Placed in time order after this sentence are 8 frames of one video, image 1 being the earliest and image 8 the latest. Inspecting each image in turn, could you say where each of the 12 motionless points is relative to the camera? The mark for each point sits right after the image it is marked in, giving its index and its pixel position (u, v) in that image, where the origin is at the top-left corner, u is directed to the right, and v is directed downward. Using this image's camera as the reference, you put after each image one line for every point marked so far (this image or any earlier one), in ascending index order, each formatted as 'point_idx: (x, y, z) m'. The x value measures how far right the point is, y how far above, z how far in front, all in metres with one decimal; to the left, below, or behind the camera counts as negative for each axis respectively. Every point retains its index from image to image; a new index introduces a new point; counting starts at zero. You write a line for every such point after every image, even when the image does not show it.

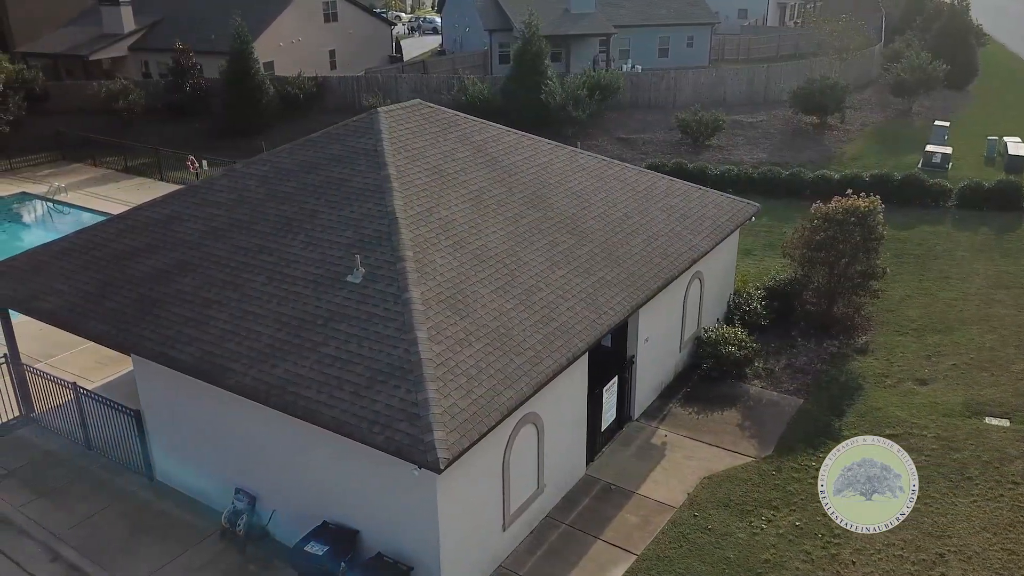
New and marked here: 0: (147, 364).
0: (-5.6, -1.2, +12.0) m
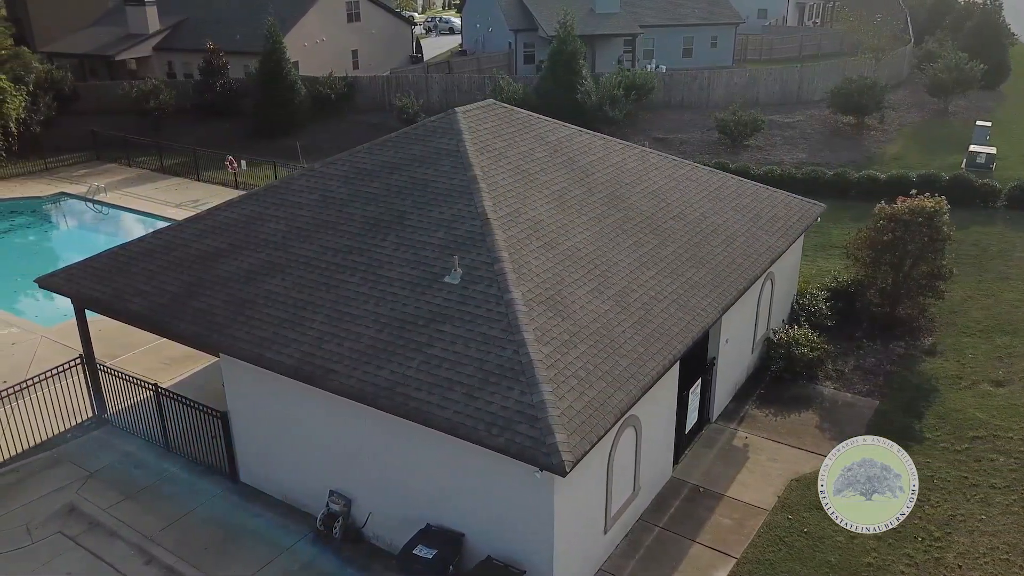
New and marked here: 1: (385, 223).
0: (-4.2, -1.2, +11.9) m
1: (-2.0, +1.0, +12.2) m
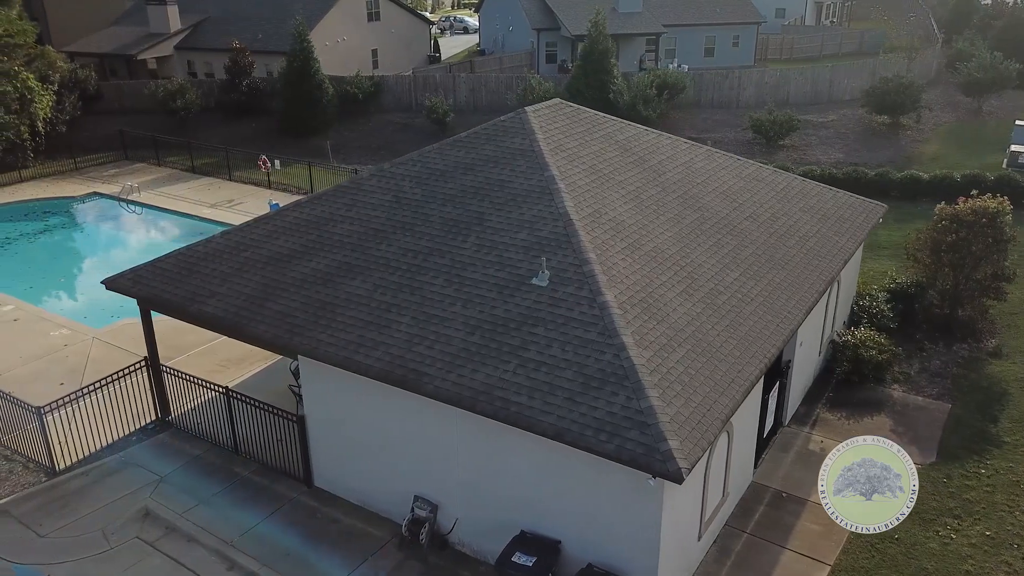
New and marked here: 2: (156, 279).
0: (-3.0, -1.2, +11.7) m
1: (-0.7, +1.0, +12.0) m
2: (-6.0, +0.2, +13.1) m
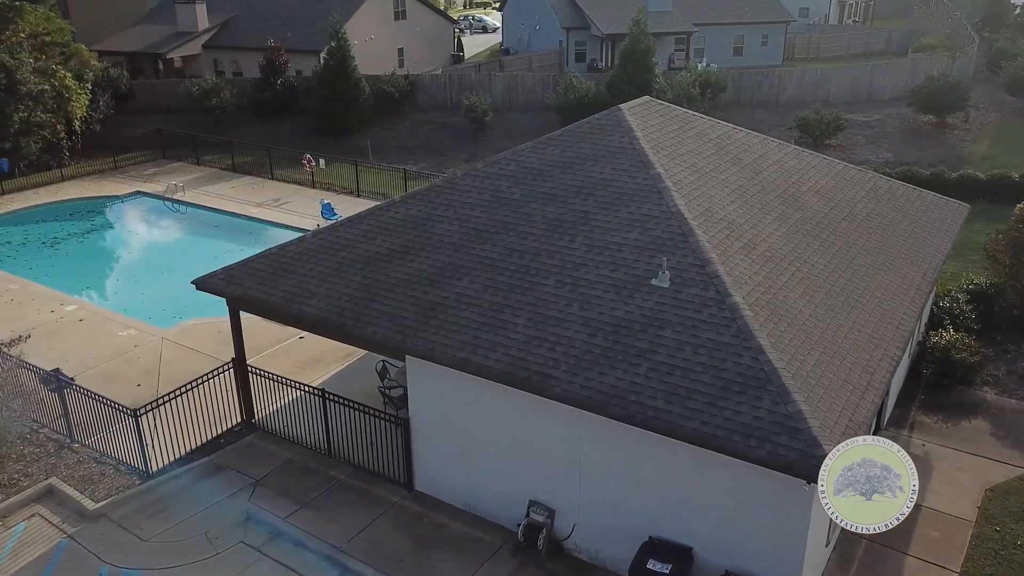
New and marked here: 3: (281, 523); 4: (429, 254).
0: (-1.3, -1.2, +11.5) m
1: (+0.9, +1.0, +11.8) m
2: (-4.3, +0.2, +12.9) m
3: (-3.4, -3.5, +11.6) m
4: (-1.3, +0.5, +12.2) m
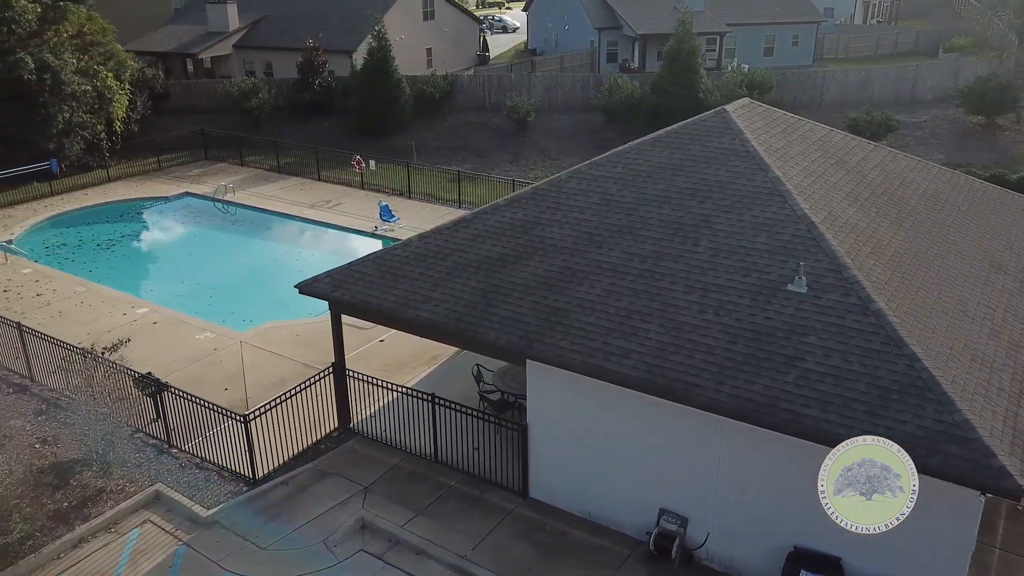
0: (+0.5, -1.3, +11.4) m
1: (+2.7, +0.9, +11.7) m
2: (-2.5, +0.1, +12.8) m
3: (-1.6, -3.6, +11.5) m
4: (+0.5, +0.5, +12.1) m
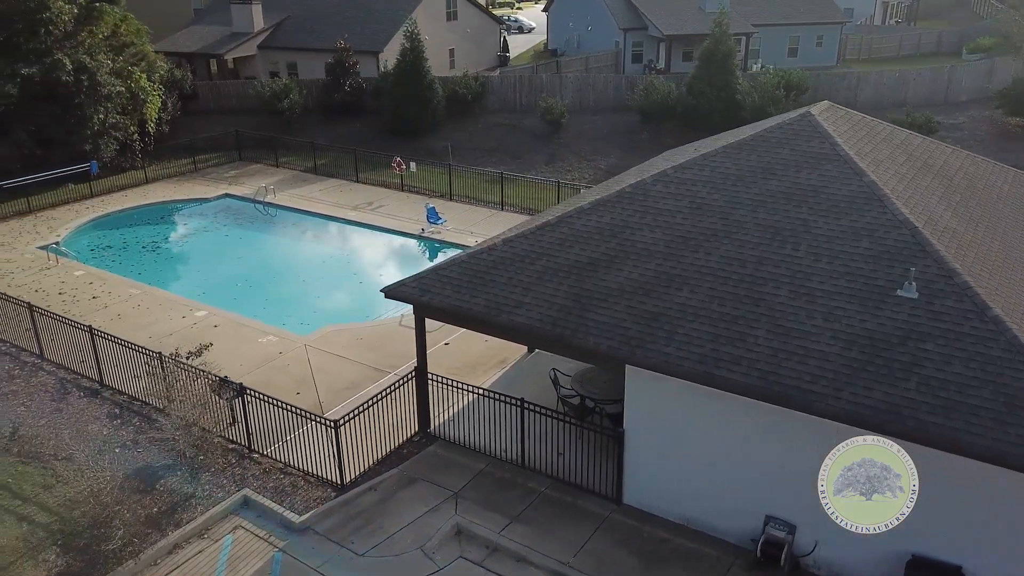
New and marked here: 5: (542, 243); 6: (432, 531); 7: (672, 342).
0: (+1.9, -1.4, +11.3) m
1: (+4.1, +0.8, +11.6) m
2: (-1.1, 0.0, +12.7) m
3: (-0.2, -3.7, +11.4) m
4: (+1.9, +0.4, +12.0) m
5: (+0.5, +0.8, +12.9) m
6: (-1.2, -3.6, +11.6) m
7: (+2.2, -0.7, +10.7) m
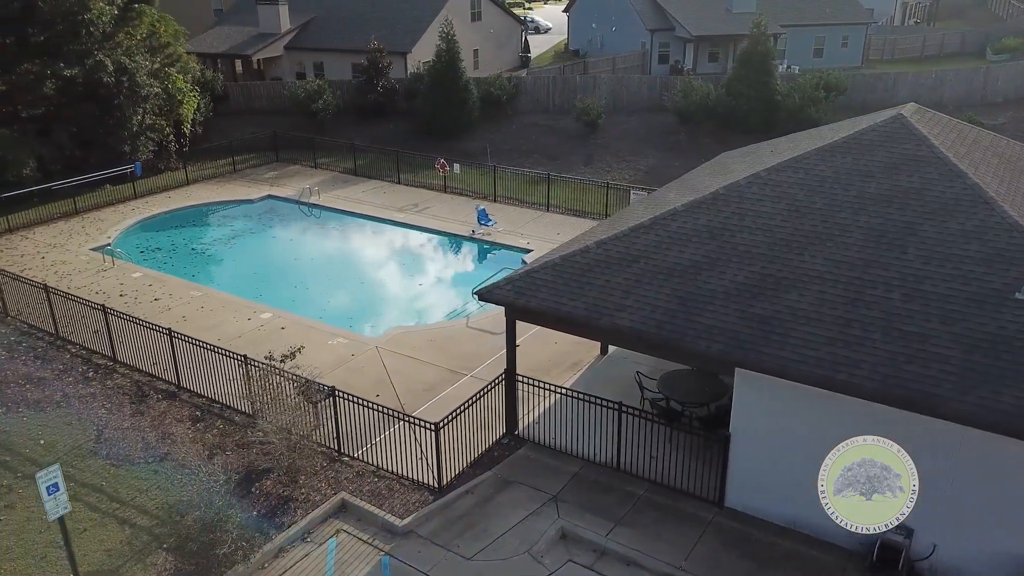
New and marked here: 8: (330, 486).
0: (+3.5, -1.4, +11.3) m
1: (+5.7, +0.8, +11.6) m
2: (+0.5, 0.0, +12.7) m
3: (+1.4, -3.7, +11.4) m
4: (+3.5, +0.4, +12.0) m
5: (+2.0, +0.7, +12.9) m
6: (+0.4, -3.7, +11.6) m
7: (+3.8, -0.8, +10.7) m
8: (-3.0, -3.2, +12.8) m
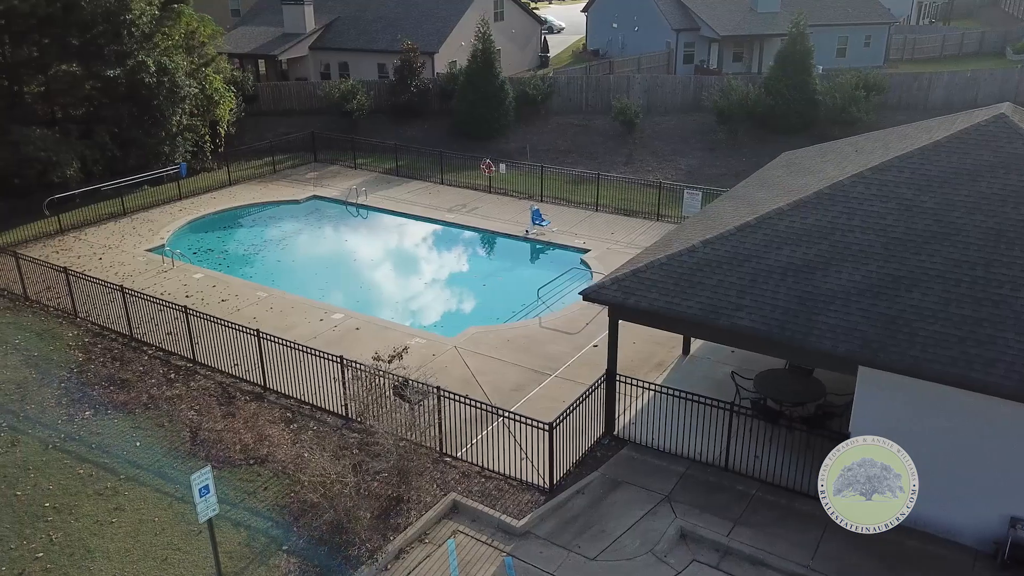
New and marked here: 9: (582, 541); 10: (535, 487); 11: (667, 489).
0: (+5.2, -1.4, +11.3) m
1: (+7.4, +0.8, +11.6) m
2: (+2.2, 0.0, +12.6) m
3: (+3.1, -3.7, +11.4) m
4: (+5.2, +0.4, +12.0) m
5: (+3.8, +0.7, +12.9) m
6: (+2.1, -3.7, +11.6) m
7: (+5.6, -0.8, +10.7) m
8: (-1.2, -3.2, +12.7) m
9: (+1.0, -3.7, +11.6) m
10: (+0.3, -3.2, +12.7) m
11: (+2.5, -3.2, +12.5) m
